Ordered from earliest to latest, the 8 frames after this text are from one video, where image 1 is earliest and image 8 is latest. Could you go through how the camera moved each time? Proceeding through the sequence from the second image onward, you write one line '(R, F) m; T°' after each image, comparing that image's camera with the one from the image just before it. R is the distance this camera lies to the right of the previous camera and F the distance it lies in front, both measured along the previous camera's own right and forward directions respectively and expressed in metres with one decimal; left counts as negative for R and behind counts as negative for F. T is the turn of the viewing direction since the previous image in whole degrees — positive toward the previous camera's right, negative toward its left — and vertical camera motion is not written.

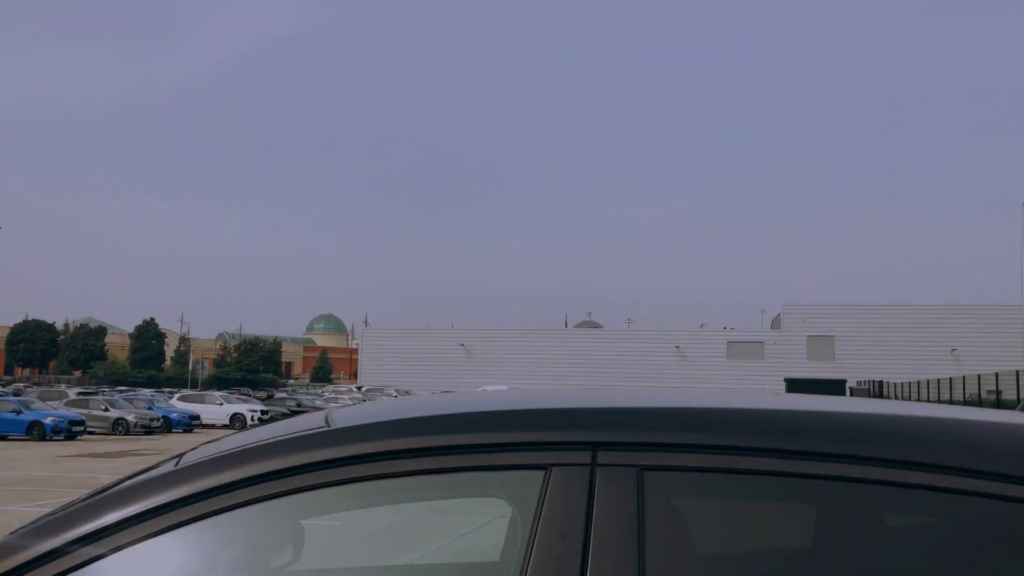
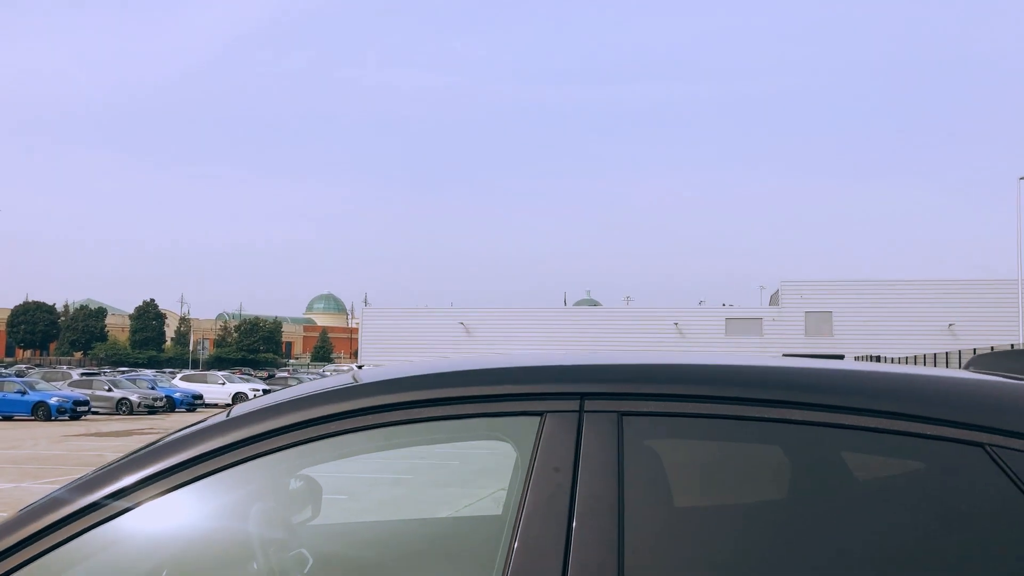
(0.0, -0.2) m; 0°
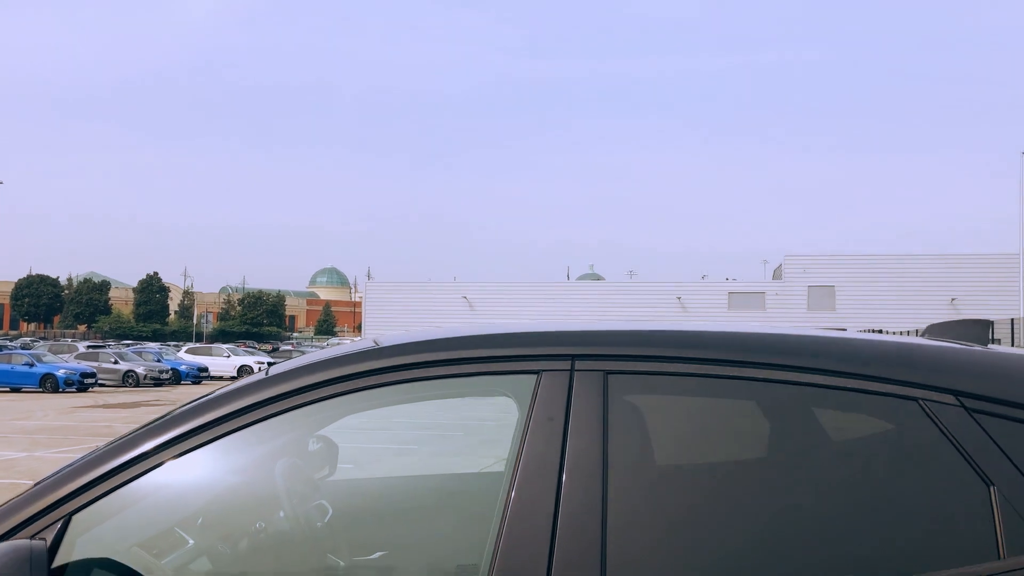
(0.0, -0.2) m; 0°
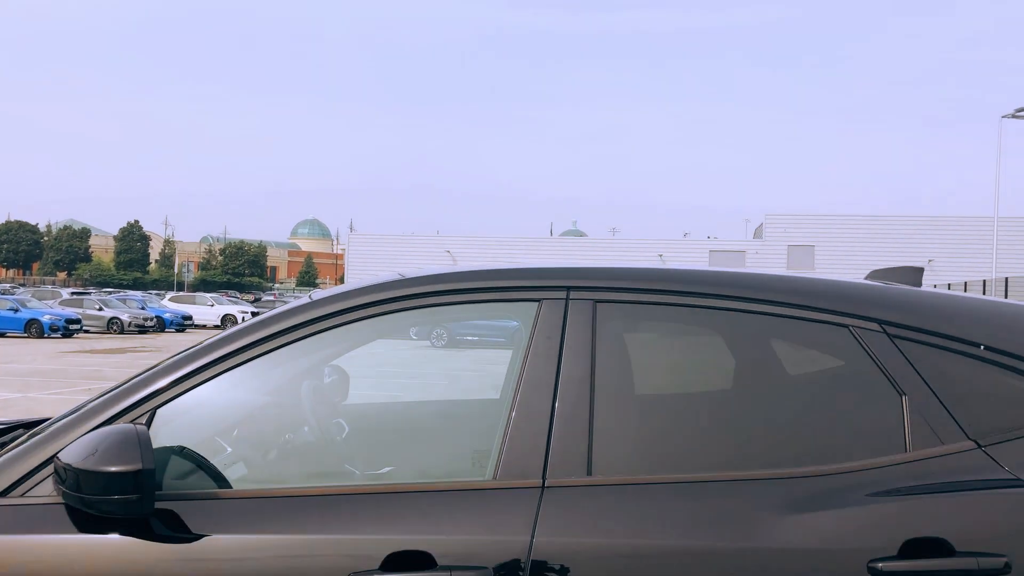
(0.0, -0.3) m; +1°
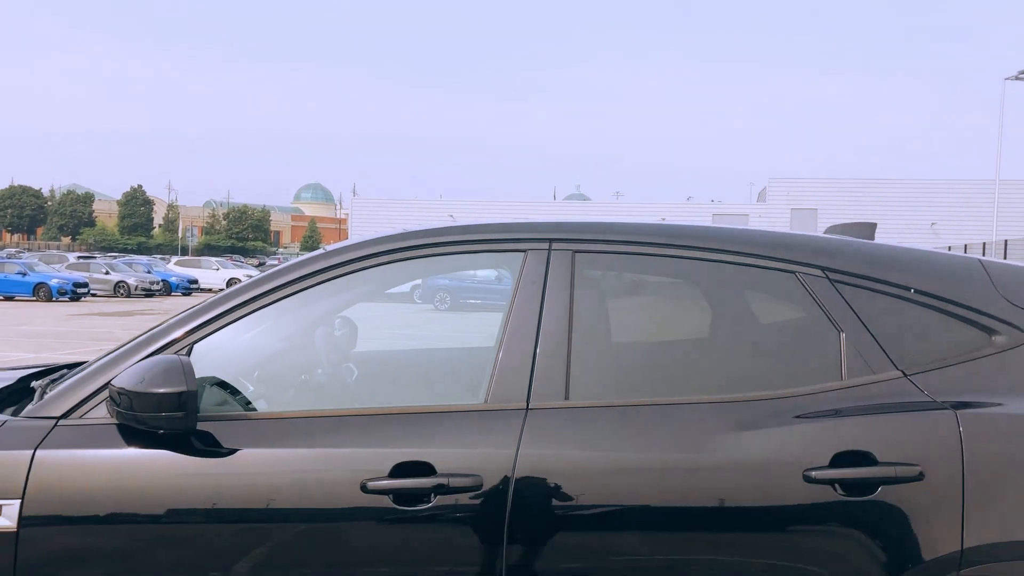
(0.0, -0.2) m; 0°
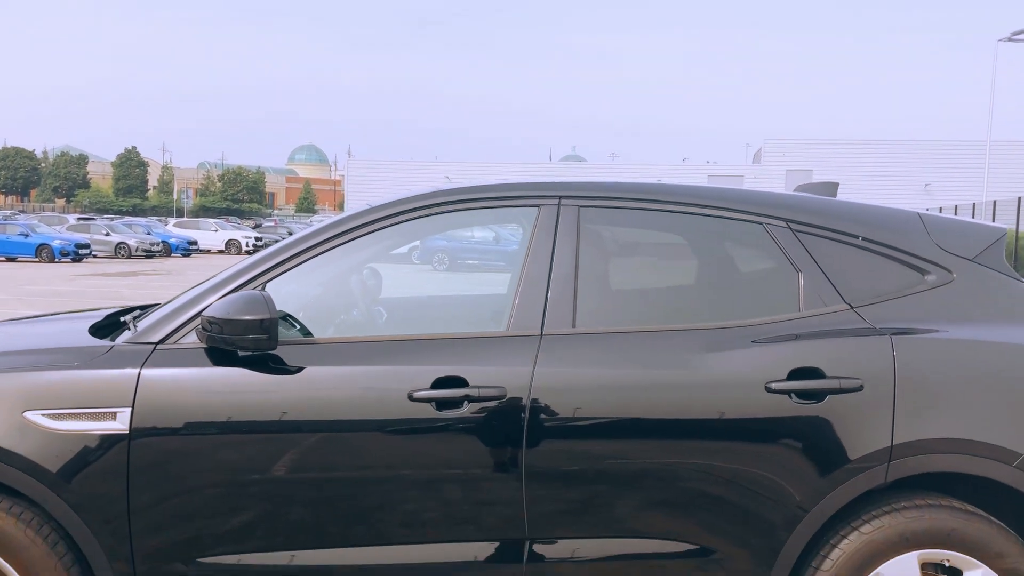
(0.0, -0.4) m; 0°
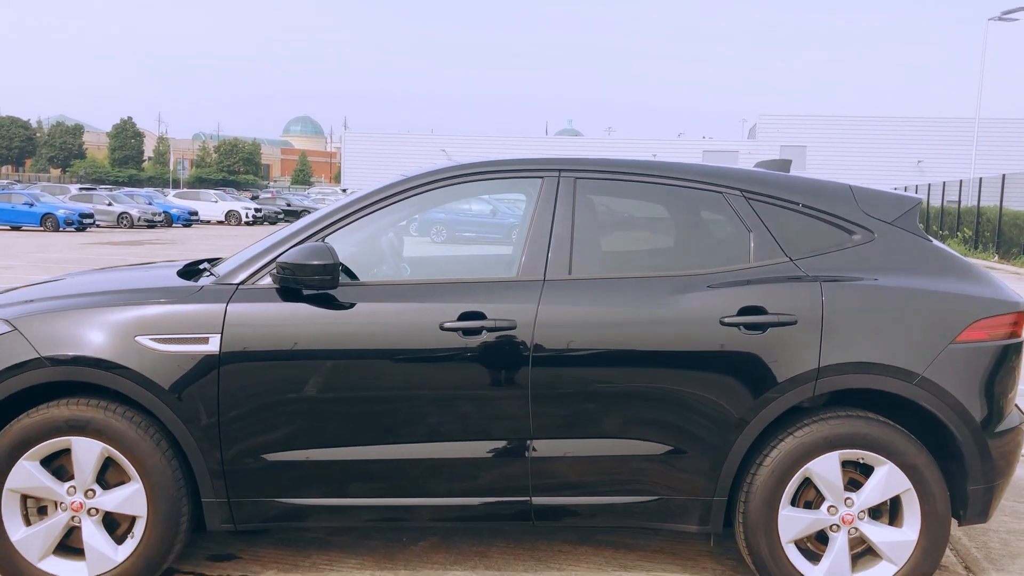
(0.0, -0.6) m; 0°
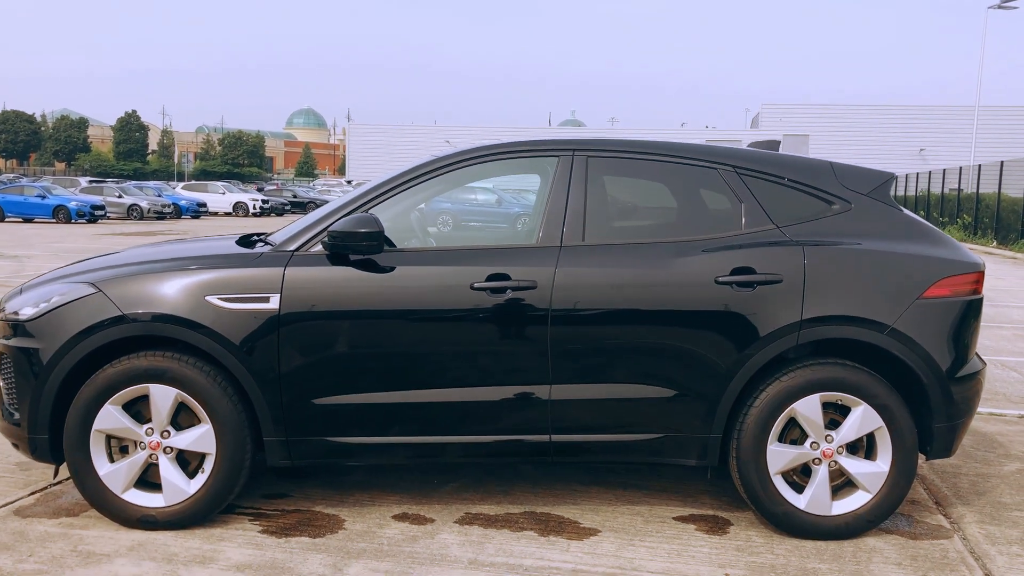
(-0.1, -0.4) m; 0°
